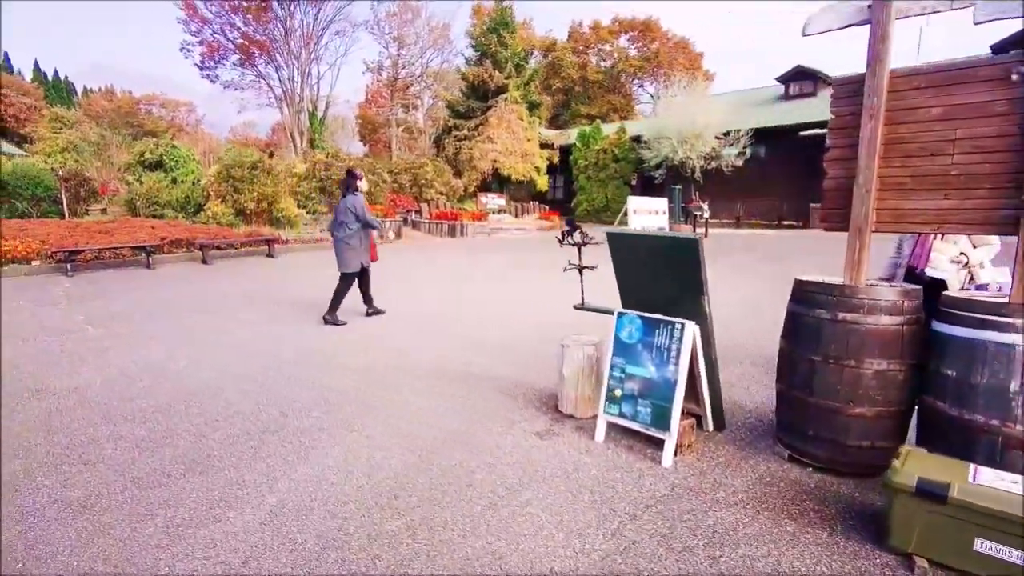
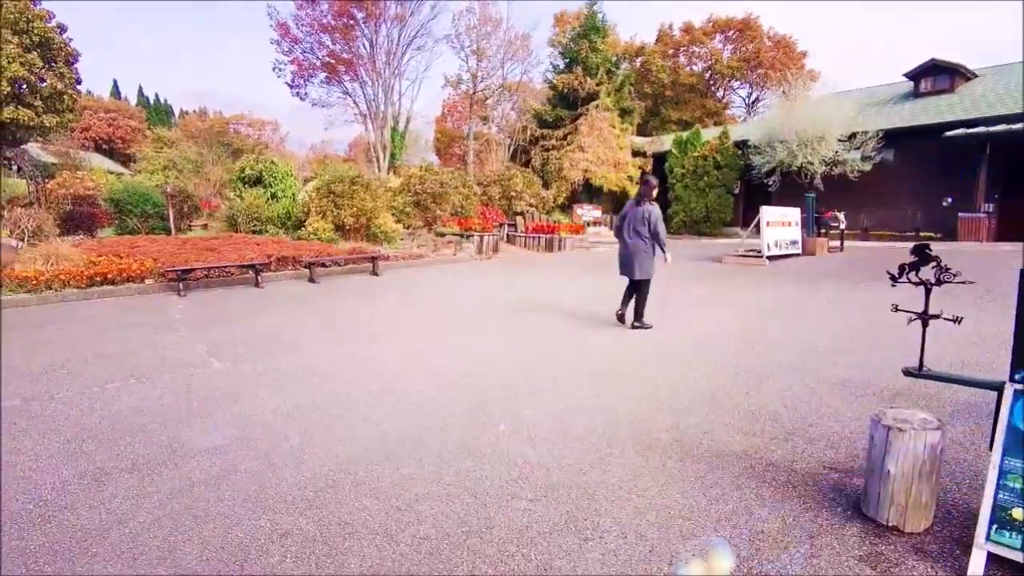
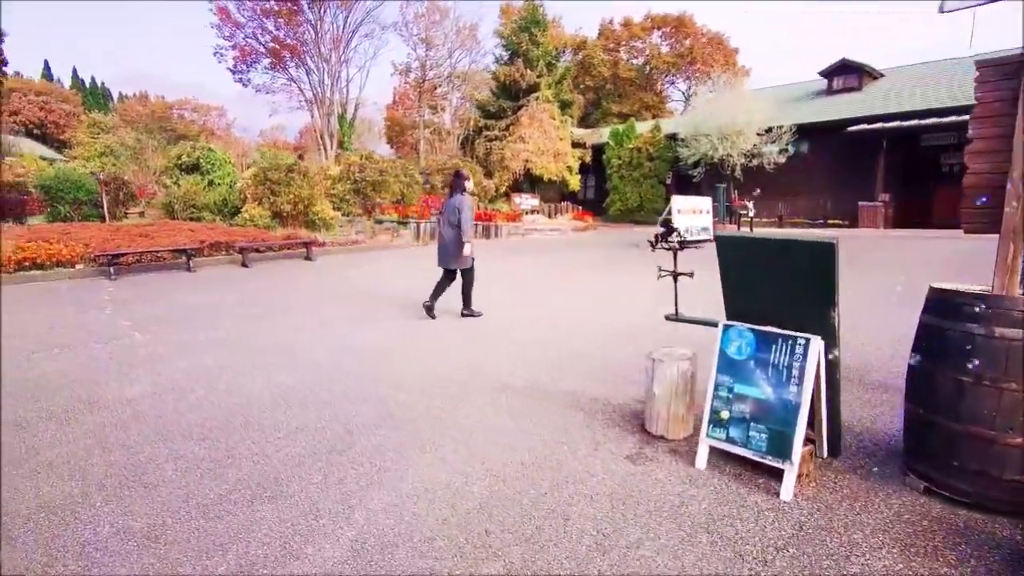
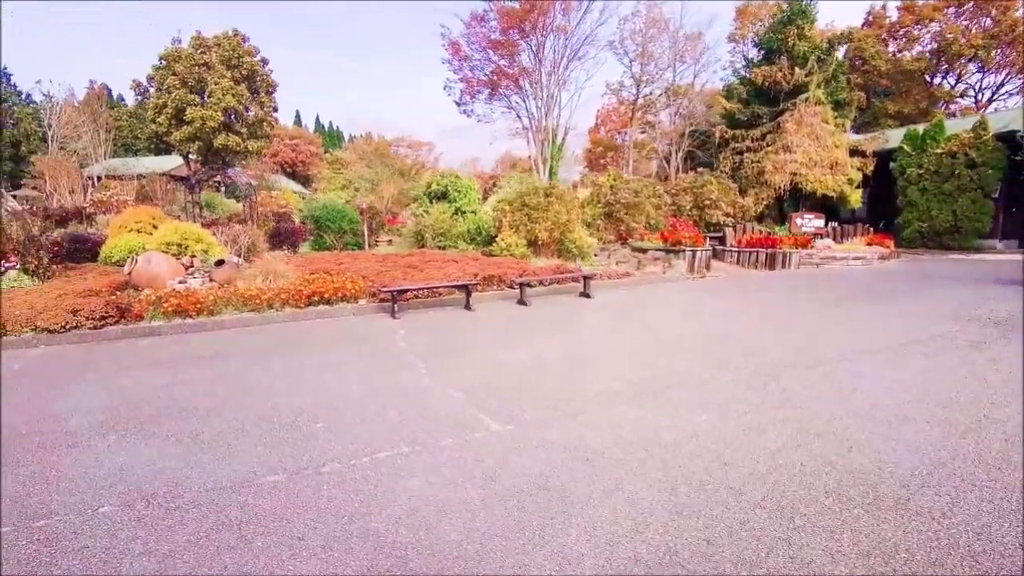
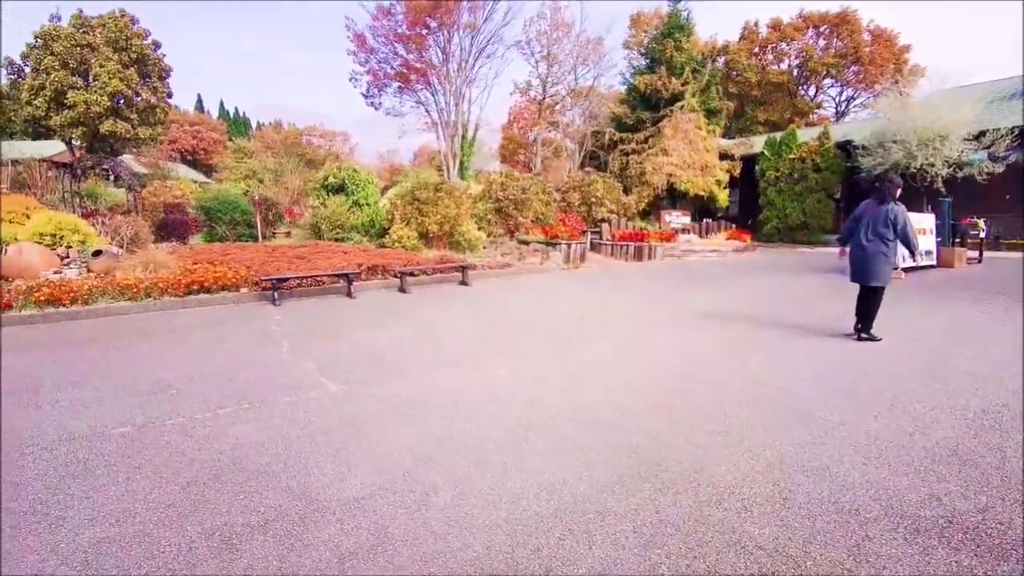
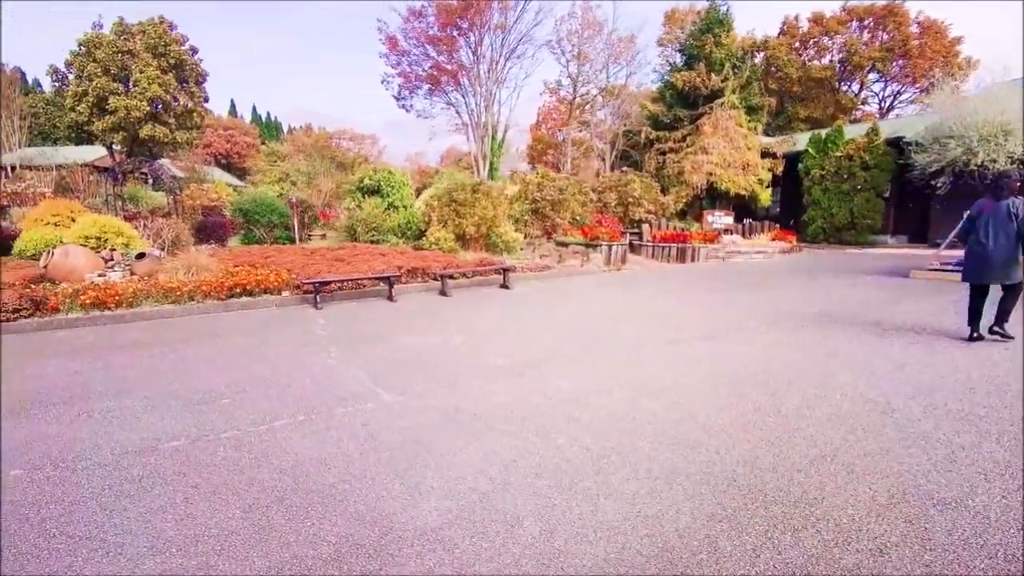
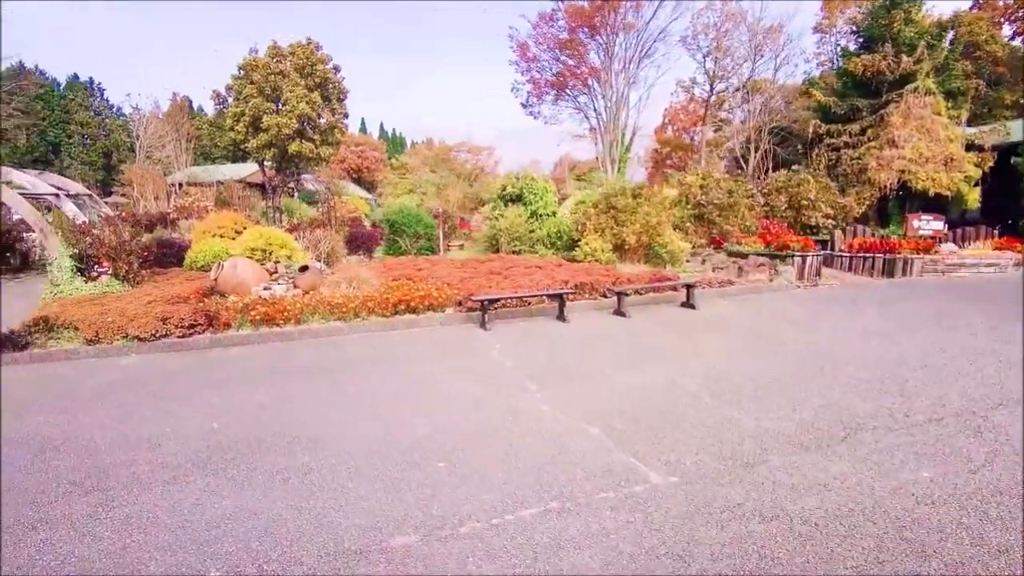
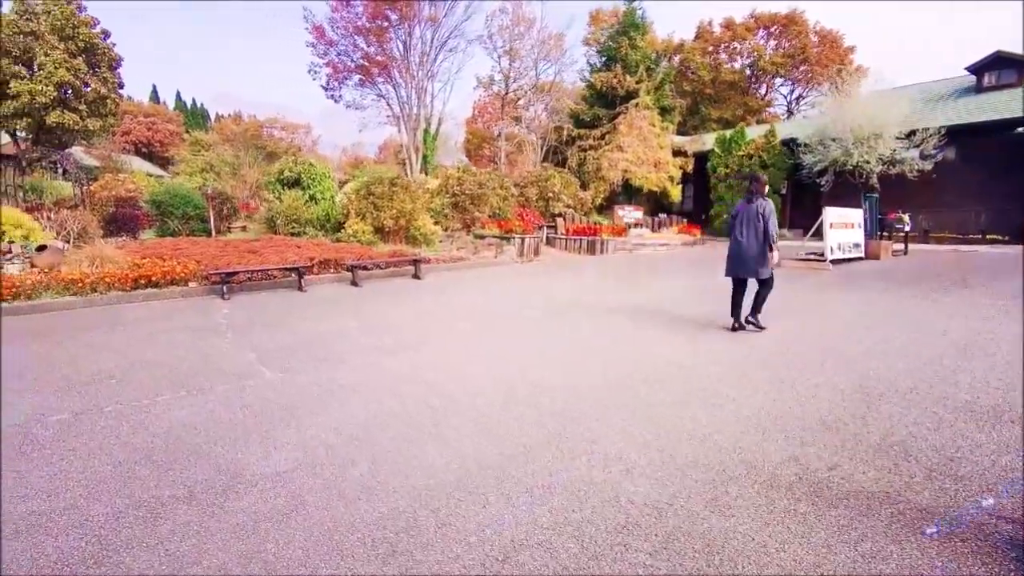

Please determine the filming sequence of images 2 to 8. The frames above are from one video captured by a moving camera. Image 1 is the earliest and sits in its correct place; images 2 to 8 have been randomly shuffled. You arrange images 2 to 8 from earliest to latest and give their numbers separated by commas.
3, 2, 8, 5, 6, 4, 7
